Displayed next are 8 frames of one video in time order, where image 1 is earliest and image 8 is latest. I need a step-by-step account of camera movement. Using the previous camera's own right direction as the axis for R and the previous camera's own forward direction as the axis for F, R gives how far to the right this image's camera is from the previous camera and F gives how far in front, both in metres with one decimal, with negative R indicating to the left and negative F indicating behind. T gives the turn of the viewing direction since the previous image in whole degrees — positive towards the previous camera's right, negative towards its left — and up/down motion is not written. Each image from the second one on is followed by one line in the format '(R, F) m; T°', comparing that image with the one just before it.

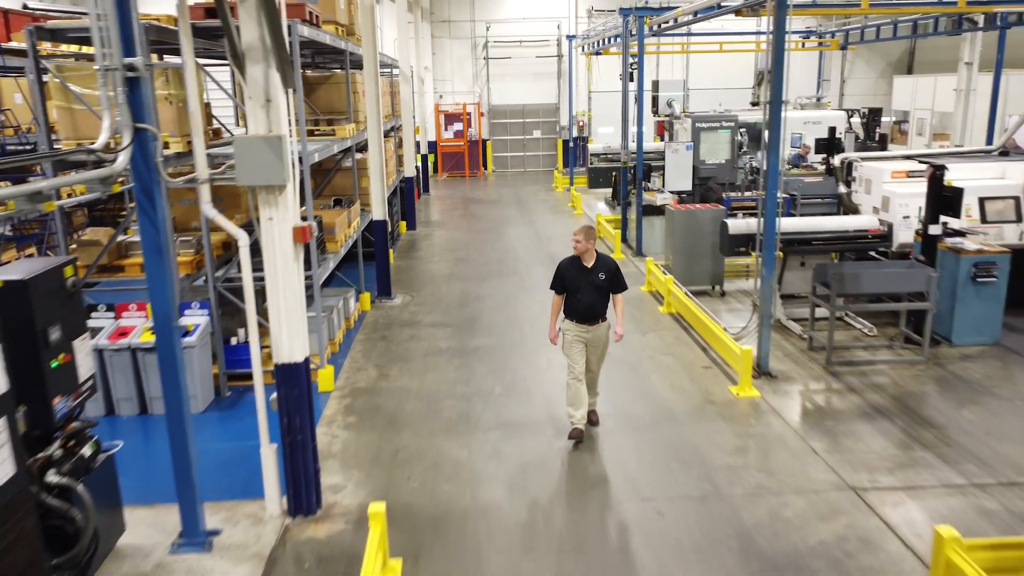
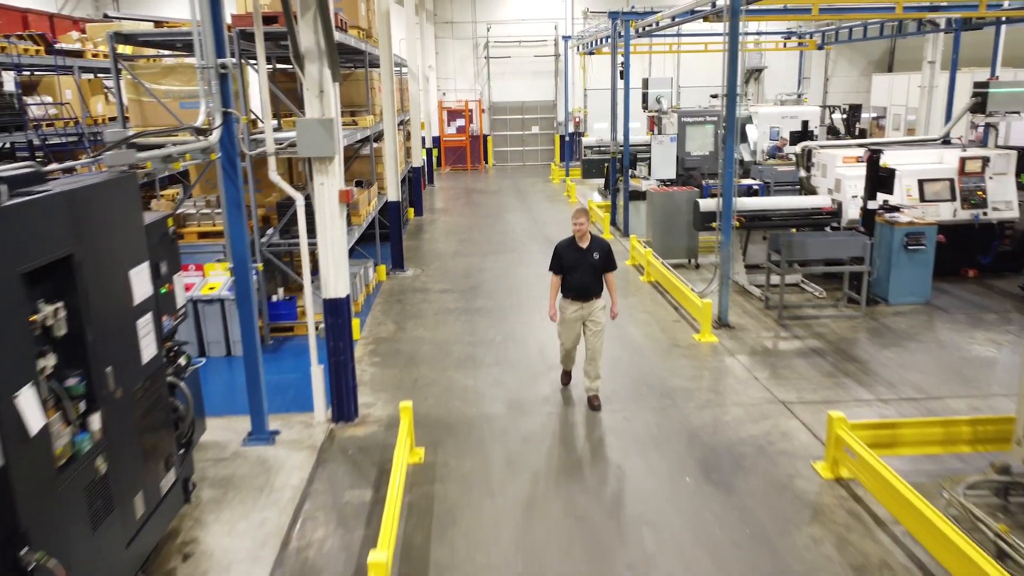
(0.0, -1.1) m; 0°
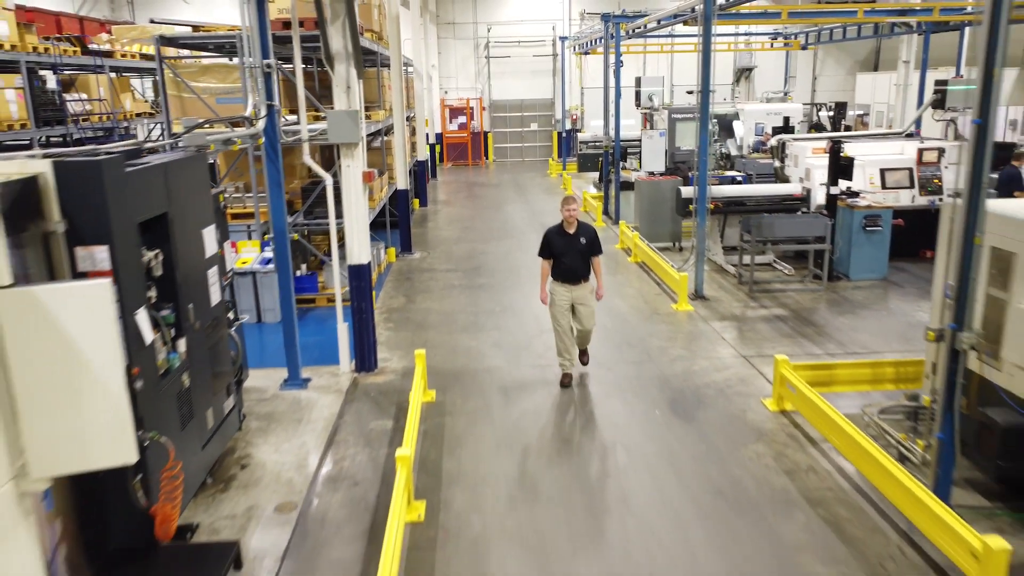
(0.0, -0.9) m; 0°
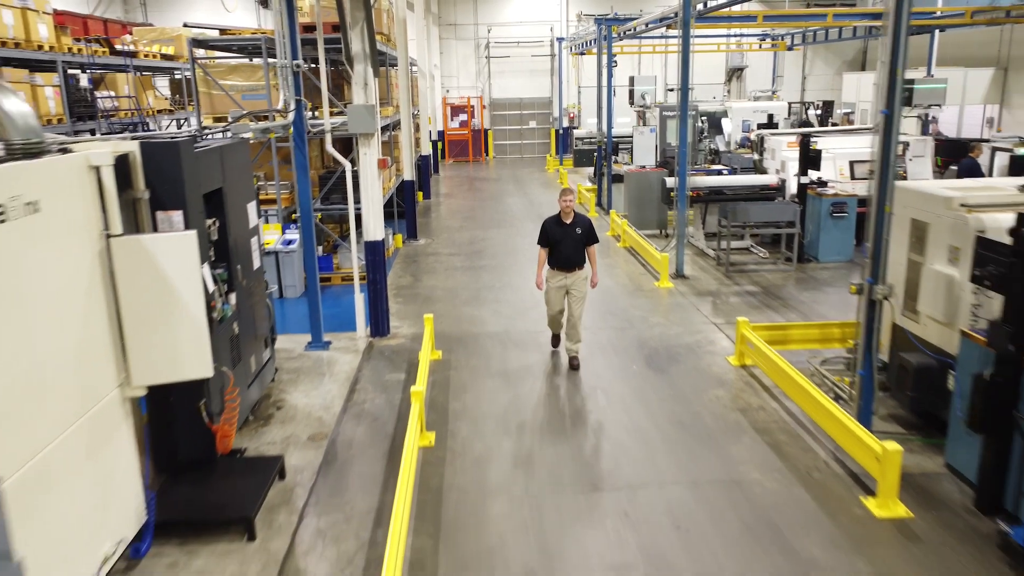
(0.0, -0.8) m; 0°
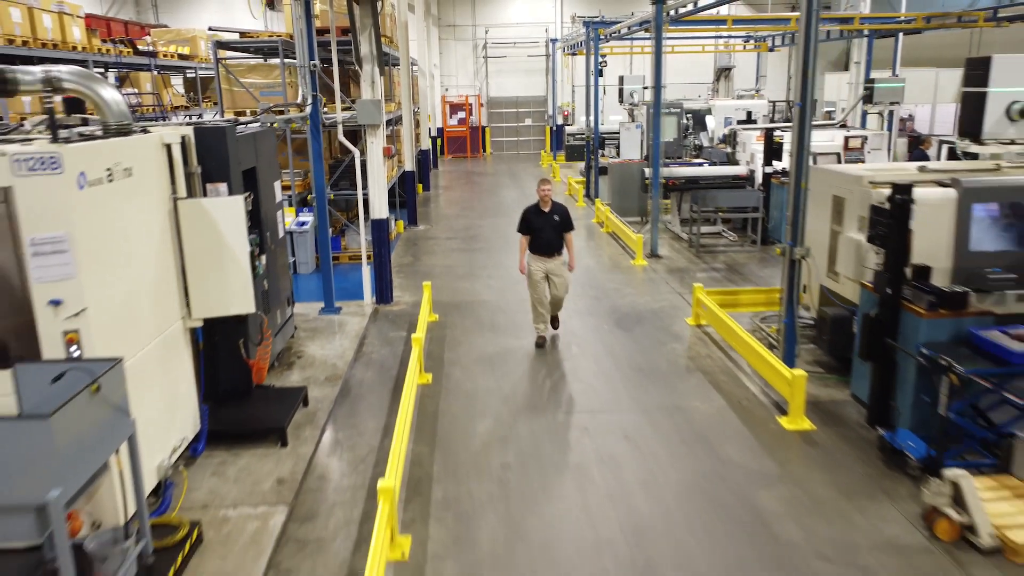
(+0.1, -1.0) m; 0°
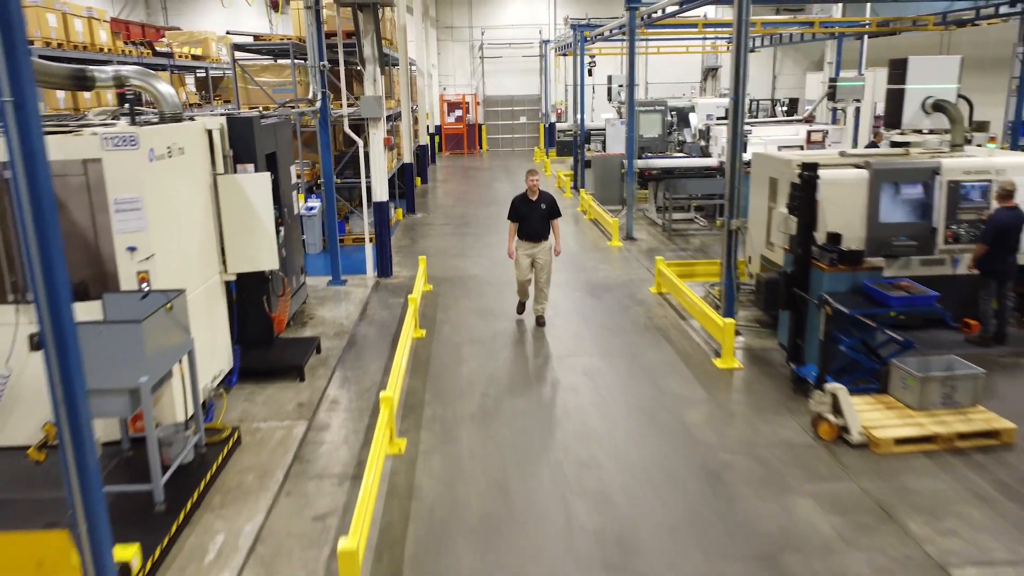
(+0.2, -1.0) m; 0°
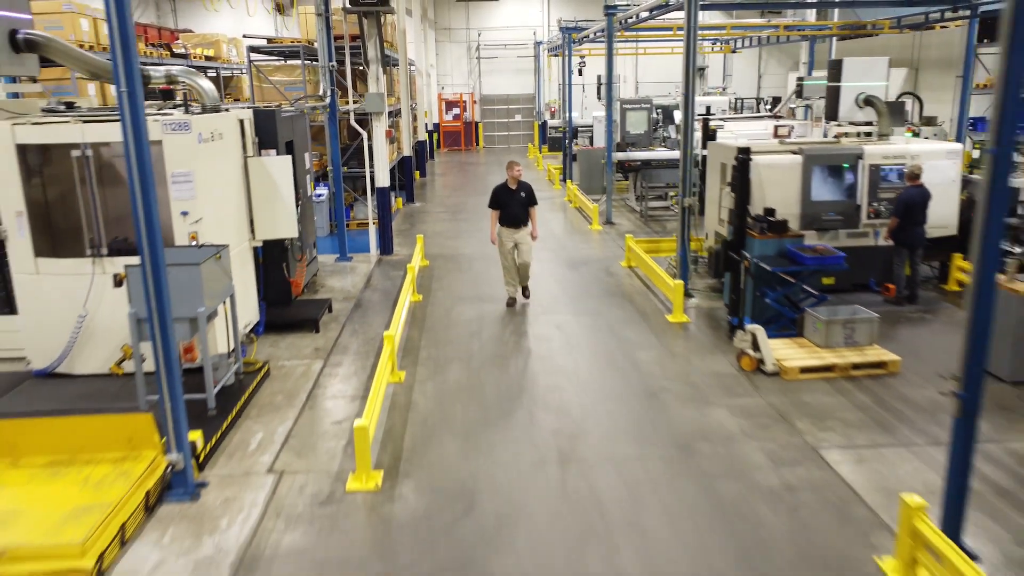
(+0.1, -1.1) m; 0°
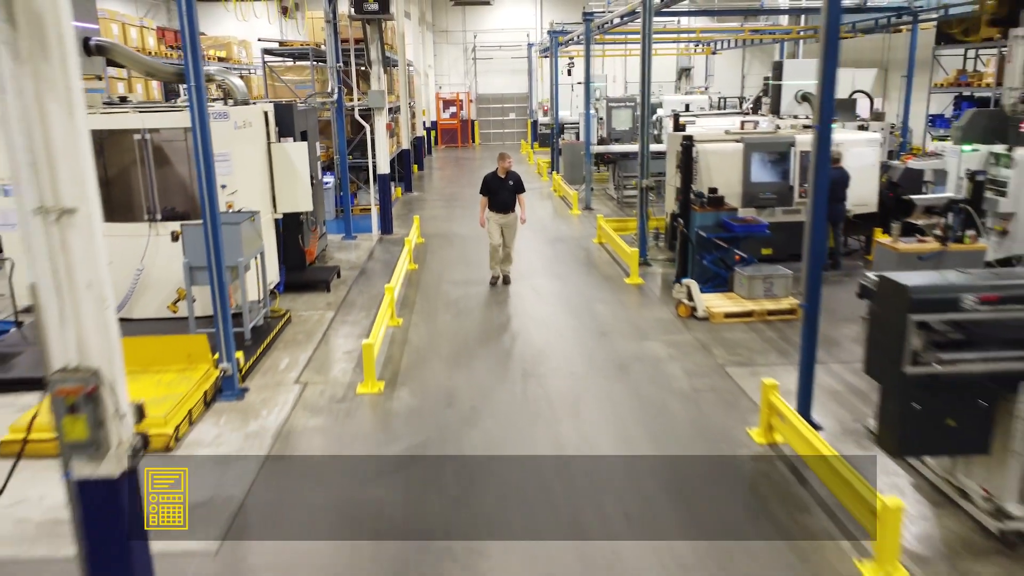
(+0.2, -1.3) m; 0°
